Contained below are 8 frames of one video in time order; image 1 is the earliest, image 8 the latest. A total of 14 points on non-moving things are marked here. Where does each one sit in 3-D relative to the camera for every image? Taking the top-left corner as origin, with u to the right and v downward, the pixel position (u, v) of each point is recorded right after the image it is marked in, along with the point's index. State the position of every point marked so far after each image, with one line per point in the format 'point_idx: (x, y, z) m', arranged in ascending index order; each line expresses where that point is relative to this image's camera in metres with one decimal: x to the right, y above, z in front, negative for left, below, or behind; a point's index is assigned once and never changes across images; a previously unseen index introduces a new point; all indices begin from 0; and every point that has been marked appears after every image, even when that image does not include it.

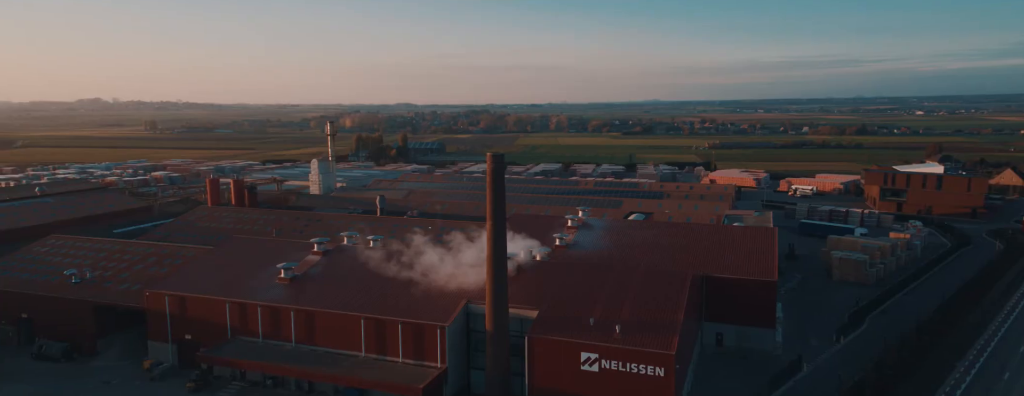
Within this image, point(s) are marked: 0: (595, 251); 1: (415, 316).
0: (+2.7, -1.6, +19.1) m
1: (-2.1, -2.6, +13.5) m
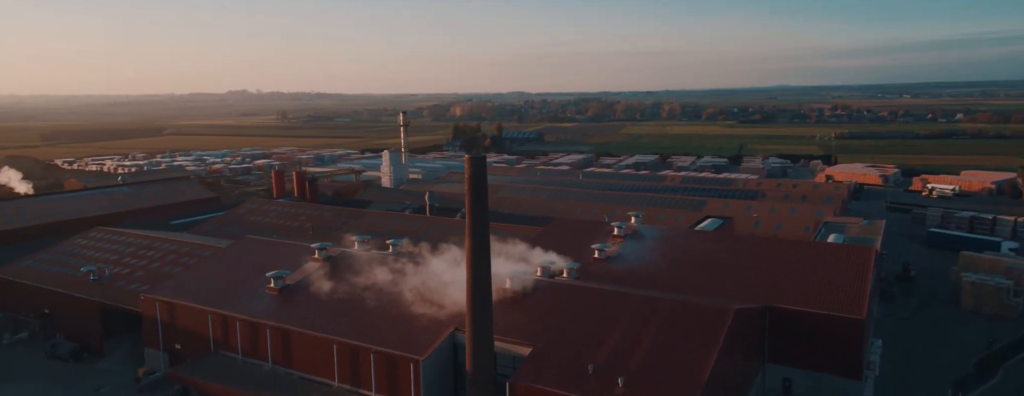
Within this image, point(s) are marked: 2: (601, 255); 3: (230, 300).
0: (+3.4, -1.8, +16.1) m
1: (-2.3, -2.8, +11.5) m
2: (+2.4, -1.5, +16.5) m
3: (-6.5, -2.3, +13.9) m
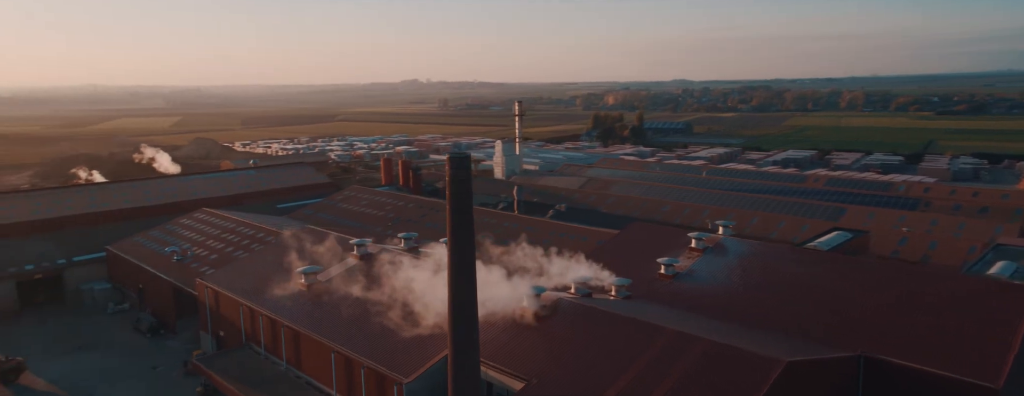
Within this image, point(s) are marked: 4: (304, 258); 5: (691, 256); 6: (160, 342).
0: (+4.5, -2.0, +13.5) m
1: (-2.3, -2.8, +10.5) m
2: (+3.6, -1.7, +14.1) m
3: (-5.7, -2.1, +13.8) m
4: (-5.3, -1.5, +15.3) m
5: (+4.4, -1.4, +14.9) m
6: (-9.5, -3.9, +16.4) m
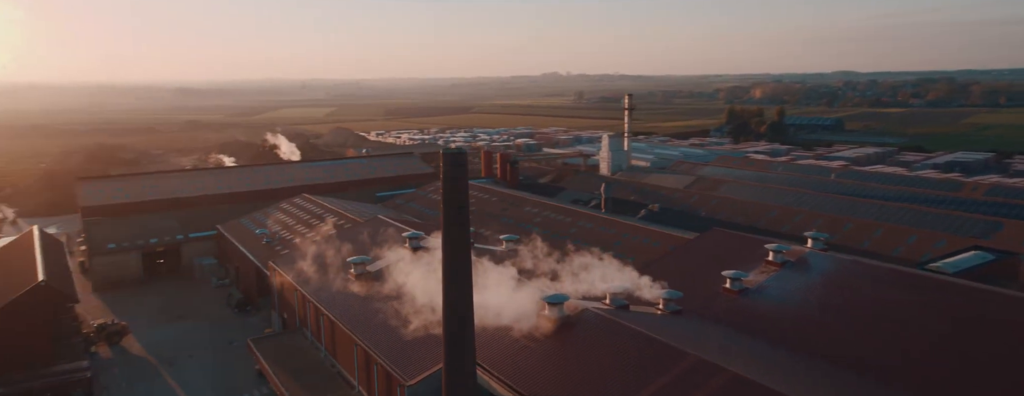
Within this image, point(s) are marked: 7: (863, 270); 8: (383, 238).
0: (+5.2, -2.1, +11.7) m
1: (-2.0, -2.7, +10.3) m
2: (+4.5, -1.8, +12.4) m
3: (-4.7, -1.9, +14.3) m
4: (-3.8, -1.3, +15.6) m
5: (+5.5, -1.6, +13.1) m
6: (-7.8, -3.5, +17.6) m
7: (+7.2, -1.5, +12.4) m
8: (-3.4, -1.1, +15.9) m
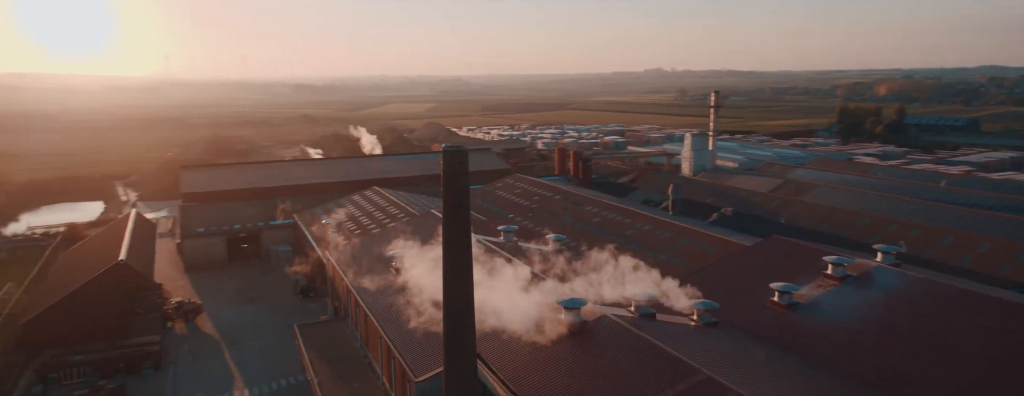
0: (+5.6, -2.3, +10.6) m
1: (-1.8, -2.6, +10.4) m
2: (+5.0, -1.9, +11.4) m
3: (-3.7, -1.7, +14.8) m
4: (-2.7, -1.1, +15.9) m
5: (+6.1, -1.7, +11.9) m
6: (-6.3, -3.3, +18.6) m
7: (+7.7, -1.7, +10.9) m
8: (-2.2, -0.9, +16.2) m
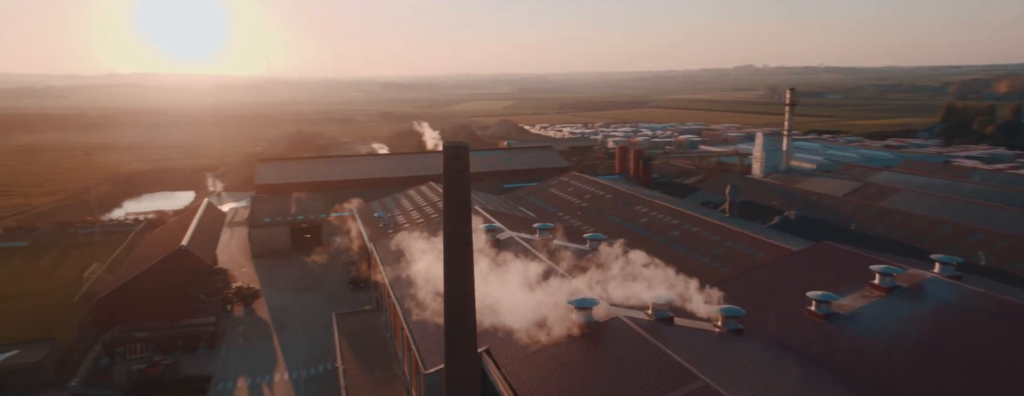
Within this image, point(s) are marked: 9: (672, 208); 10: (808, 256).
0: (+5.8, -2.4, +9.8) m
1: (-1.6, -2.5, +10.5) m
2: (+5.4, -2.0, +10.7) m
3: (-2.9, -1.6, +15.1) m
4: (-1.7, -1.0, +16.1) m
5: (+6.5, -1.8, +11.0) m
6: (-5.0, -3.0, +19.2) m
7: (+7.9, -1.9, +9.8) m
8: (-1.1, -0.8, +16.3) m
9: (+5.2, -0.3, +19.7) m
10: (+6.5, -1.3, +13.3) m
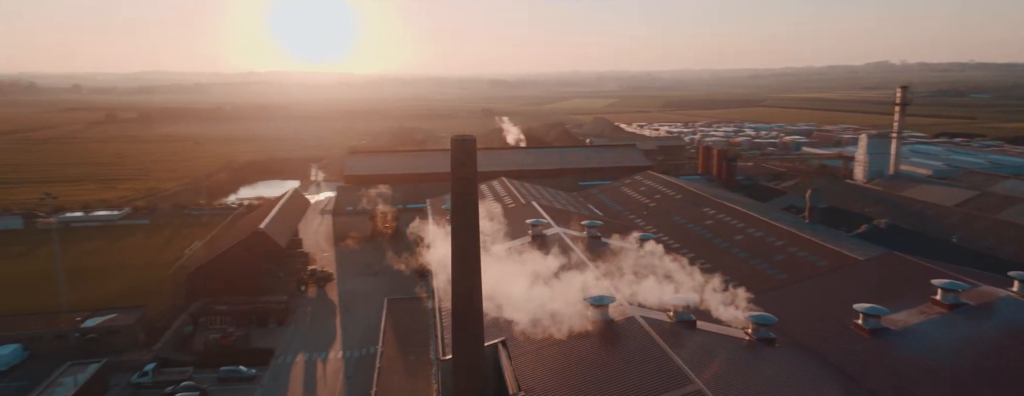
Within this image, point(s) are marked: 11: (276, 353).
0: (+6.0, -2.5, +8.8) m
1: (-1.2, -2.4, +10.8) m
2: (+5.7, -2.1, +9.8) m
3: (-1.6, -1.4, +15.6) m
4: (-0.3, -0.9, +16.3) m
5: (+6.9, -1.9, +9.9) m
6: (-3.1, -2.8, +20.0) m
7: (+8.1, -2.0, +8.5) m
8: (+0.3, -0.7, +16.4) m
9: (+7.1, -0.4, +18.7) m
10: (+7.3, -1.4, +12.2) m
11: (-5.8, -3.8, +15.0) m
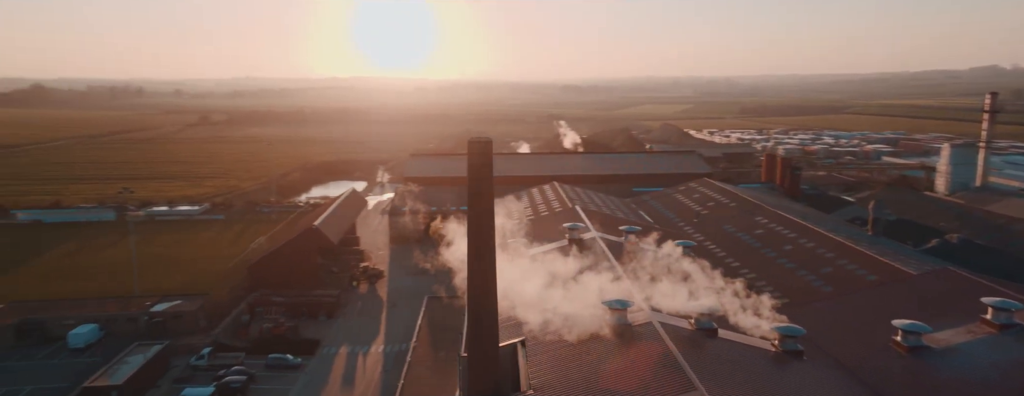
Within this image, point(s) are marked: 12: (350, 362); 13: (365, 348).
0: (+6.1, -2.6, +8.2) m
1: (-0.8, -2.4, +11.1) m
2: (+5.9, -2.2, +9.2) m
3: (-0.6, -1.5, +15.8) m
4: (+0.8, -1.0, +16.4) m
5: (+7.1, -2.1, +9.2) m
6: (-1.6, -2.9, +20.4) m
7: (+8.2, -2.2, +7.7) m
8: (+1.4, -0.8, +16.5) m
9: (+8.4, -0.7, +18.0) m
10: (+7.8, -1.6, +11.4) m
11: (-4.9, -3.8, +15.7) m
12: (-3.9, -4.0, +14.8) m
13: (-3.8, -3.8, +15.5) m
